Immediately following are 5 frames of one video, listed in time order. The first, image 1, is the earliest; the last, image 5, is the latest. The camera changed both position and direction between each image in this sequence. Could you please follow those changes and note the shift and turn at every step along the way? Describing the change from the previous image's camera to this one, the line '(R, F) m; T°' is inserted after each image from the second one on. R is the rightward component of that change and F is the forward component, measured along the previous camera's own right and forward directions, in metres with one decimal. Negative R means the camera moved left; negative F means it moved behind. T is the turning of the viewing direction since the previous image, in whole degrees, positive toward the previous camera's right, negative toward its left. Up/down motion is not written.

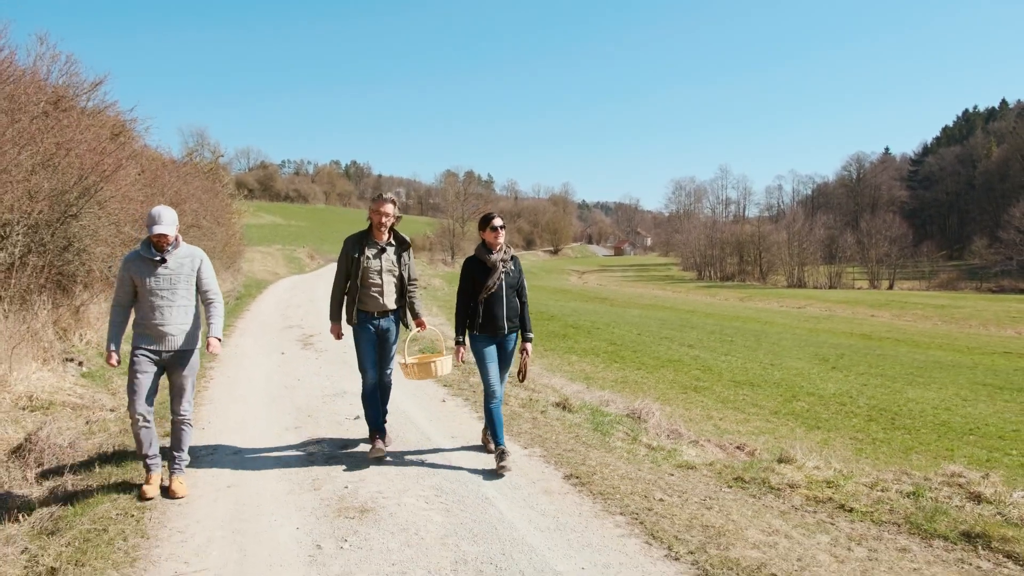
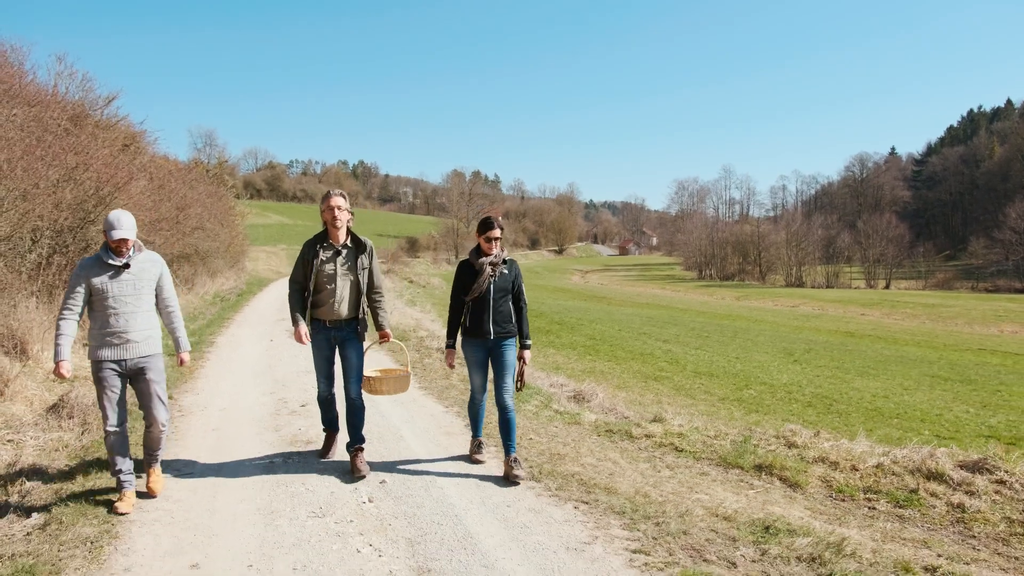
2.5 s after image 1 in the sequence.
(+1.0, -1.5) m; -1°
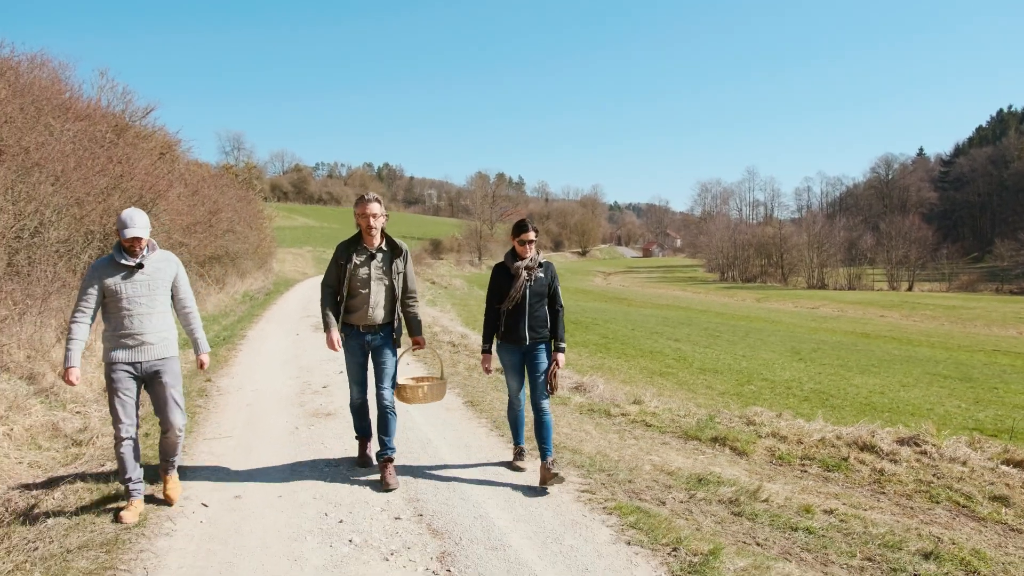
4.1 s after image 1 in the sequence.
(+0.4, -1.0) m; -2°
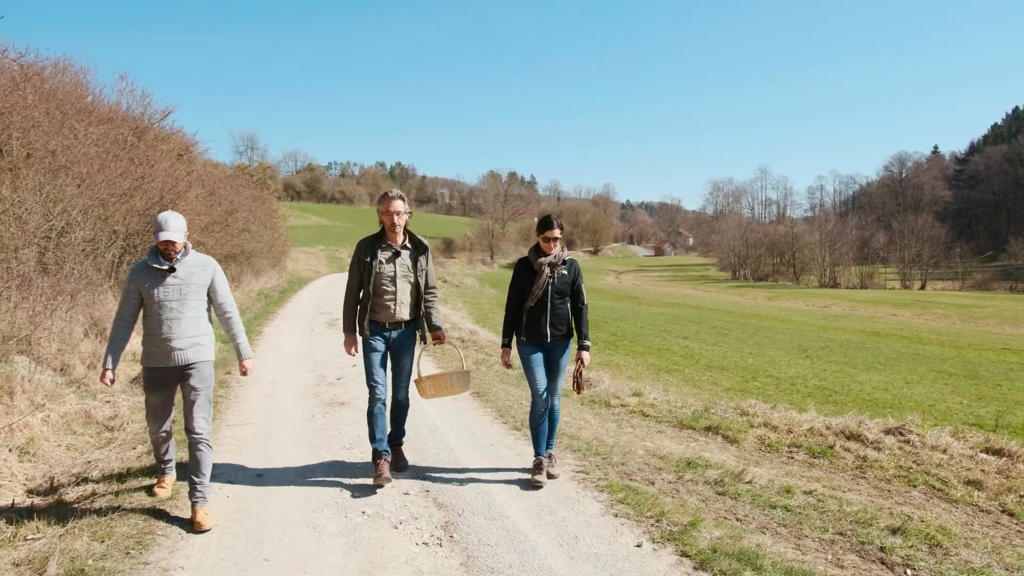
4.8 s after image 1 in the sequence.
(+0.1, -0.4) m; -1°
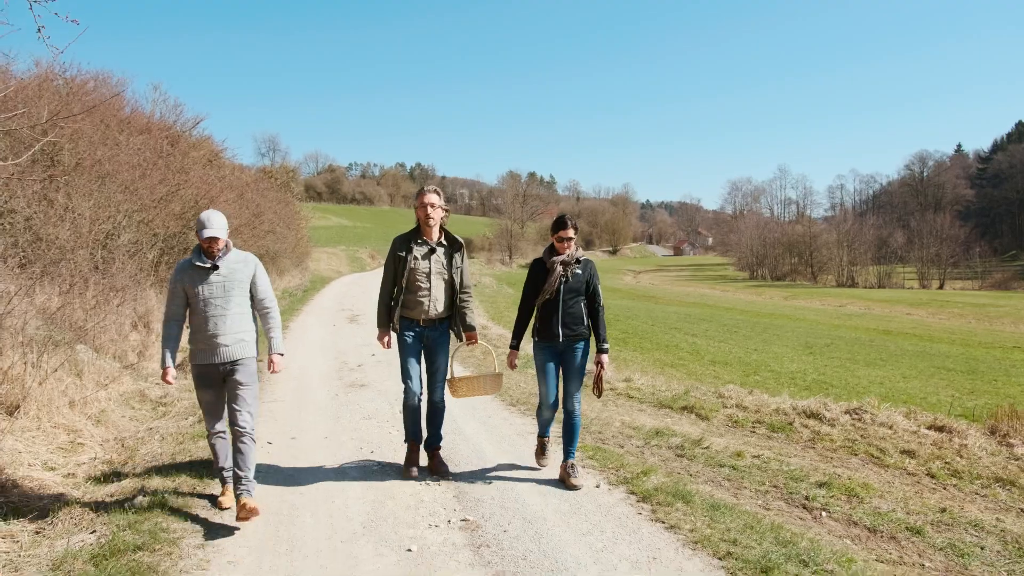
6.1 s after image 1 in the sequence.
(+0.3, -1.0) m; -2°
